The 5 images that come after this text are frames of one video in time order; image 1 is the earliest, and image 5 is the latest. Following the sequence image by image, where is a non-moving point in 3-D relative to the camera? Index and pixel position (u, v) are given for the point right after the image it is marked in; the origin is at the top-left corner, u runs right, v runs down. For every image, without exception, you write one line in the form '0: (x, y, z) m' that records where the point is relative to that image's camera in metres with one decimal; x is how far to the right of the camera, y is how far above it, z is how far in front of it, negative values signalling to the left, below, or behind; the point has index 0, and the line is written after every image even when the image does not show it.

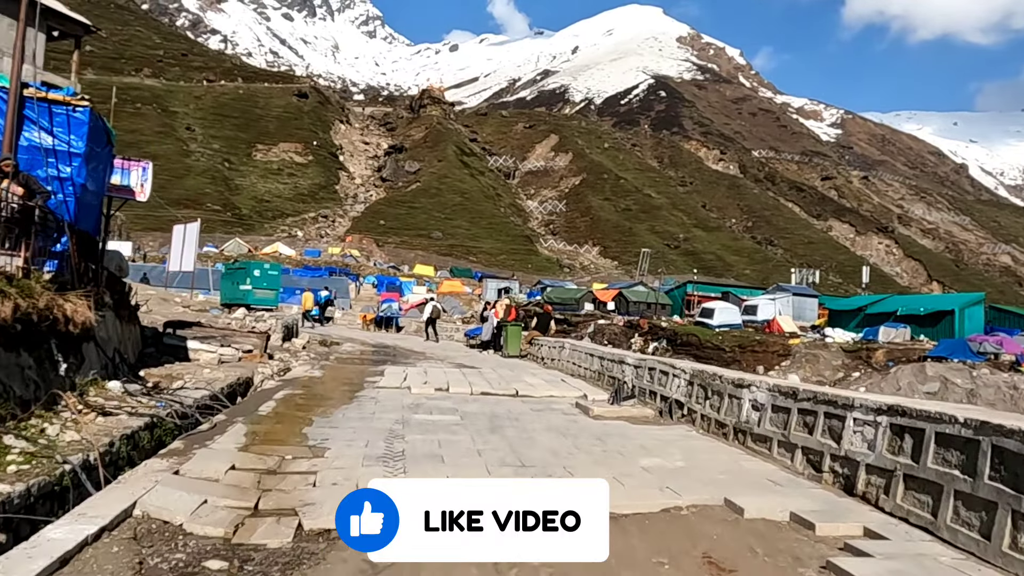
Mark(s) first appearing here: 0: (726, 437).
0: (+2.1, -1.4, +7.4) m
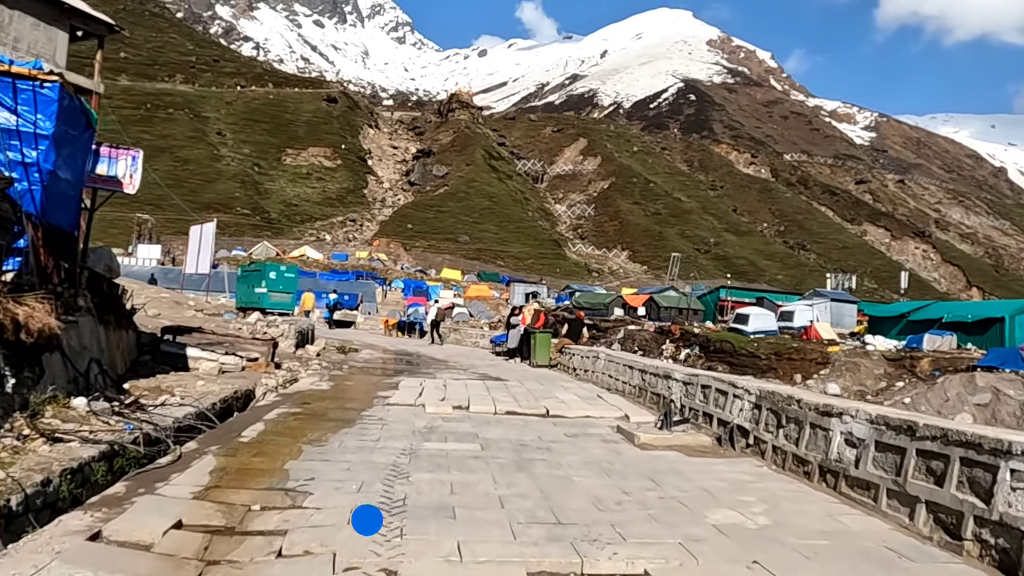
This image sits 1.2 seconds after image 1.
0: (+2.3, -1.5, +5.9) m
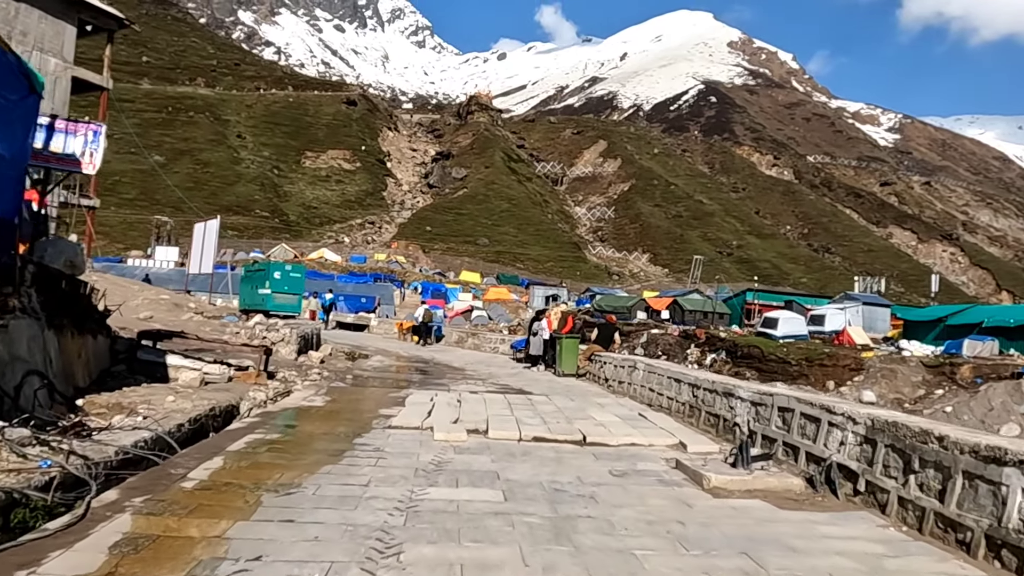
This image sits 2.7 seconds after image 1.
0: (+2.5, -1.4, +4.2) m
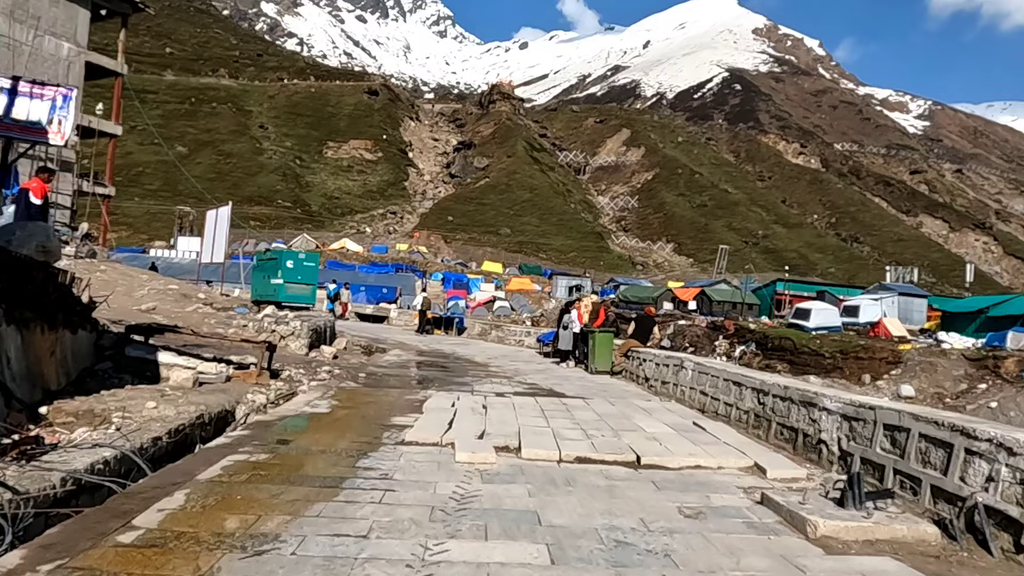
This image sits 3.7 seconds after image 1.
0: (+2.7, -1.4, +2.8) m
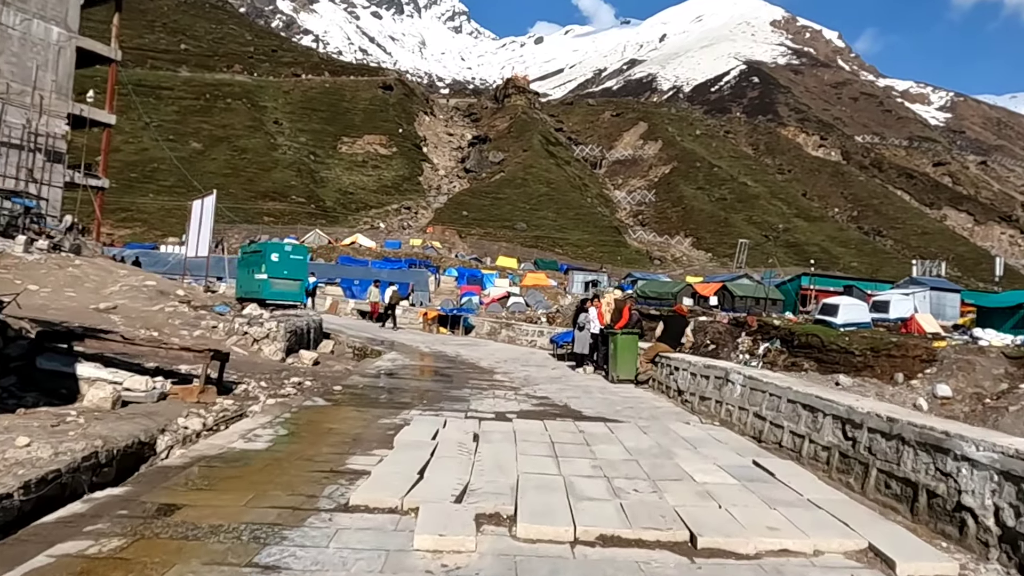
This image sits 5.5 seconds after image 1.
0: (+2.6, -1.4, +0.8) m
